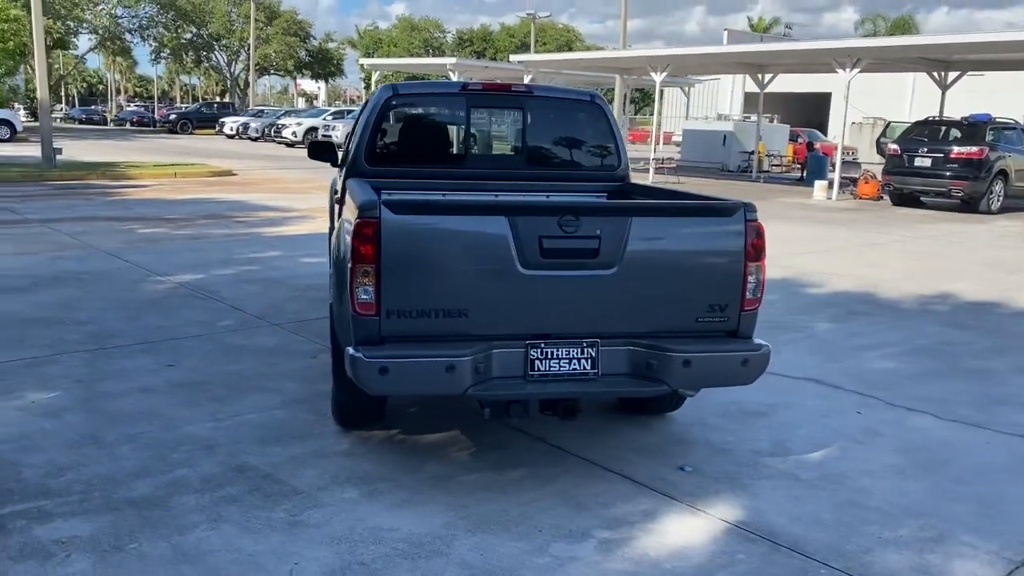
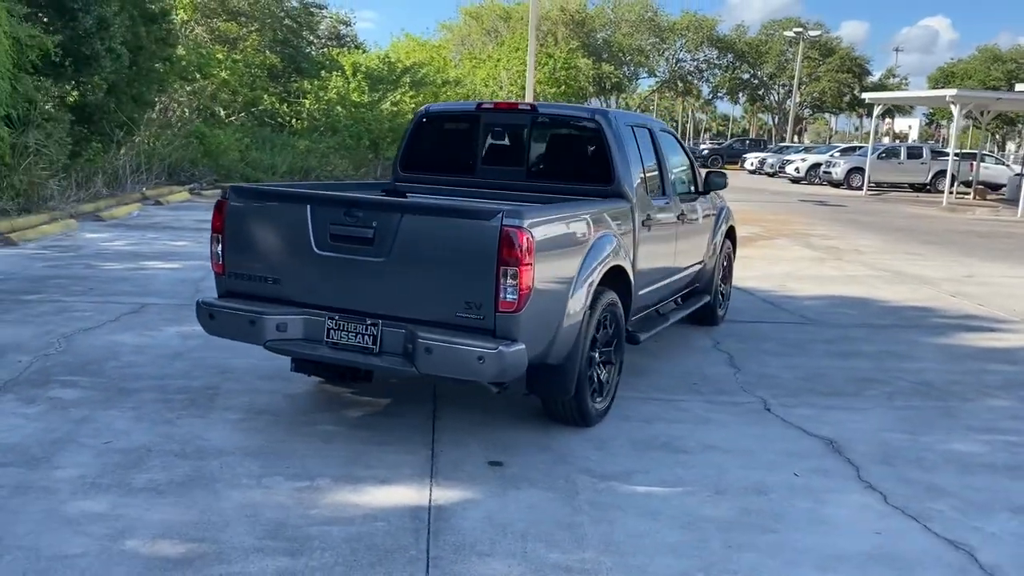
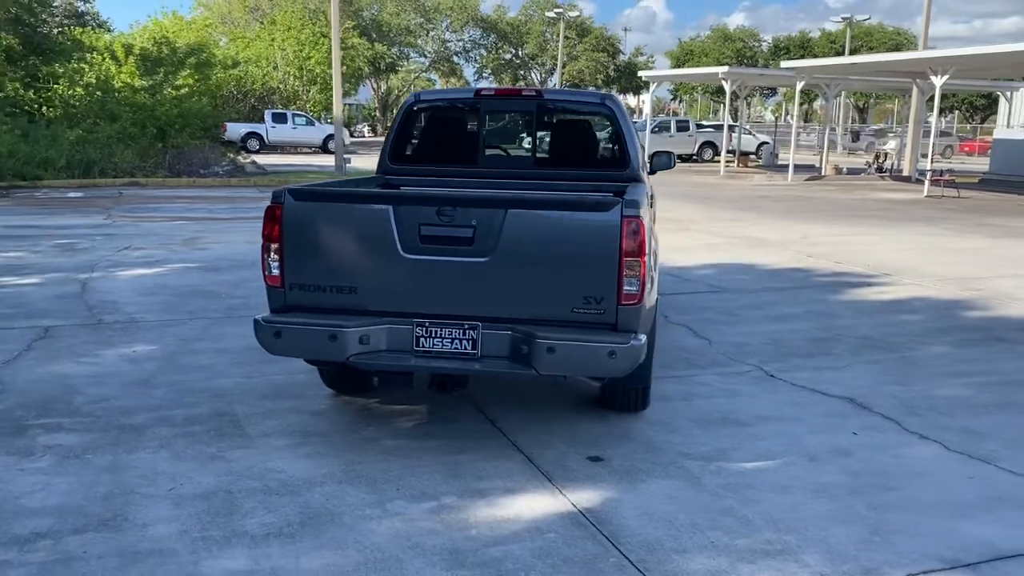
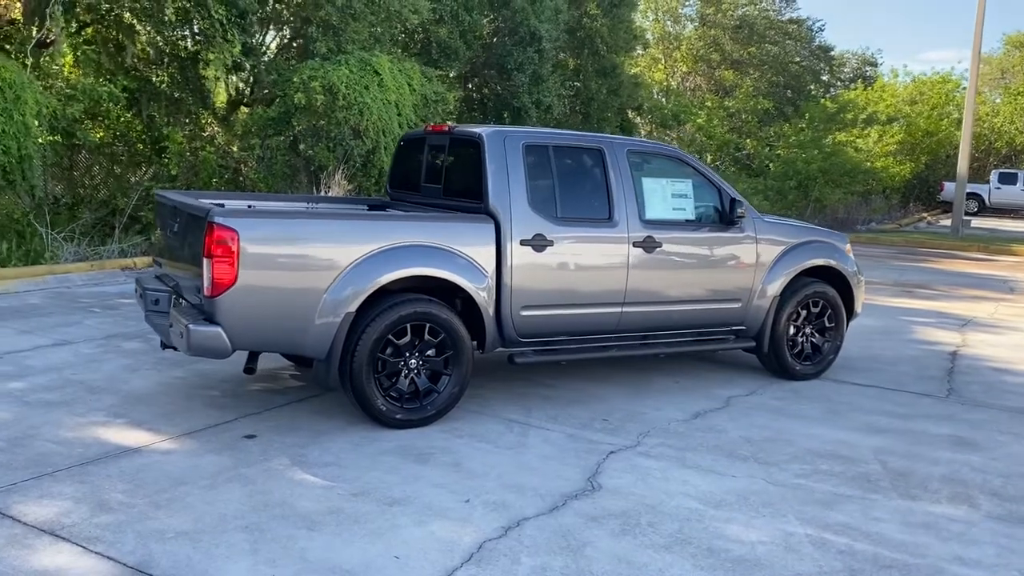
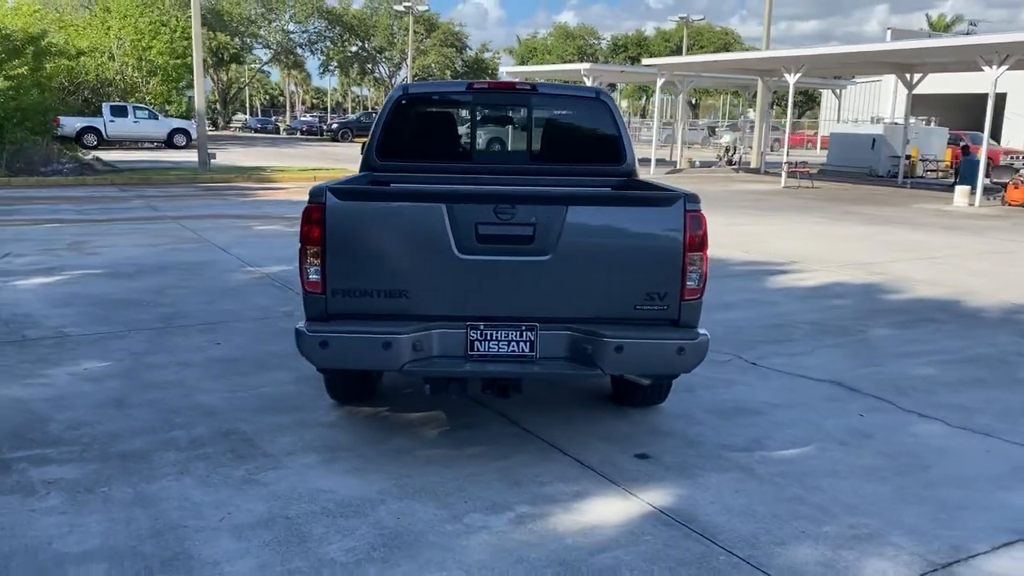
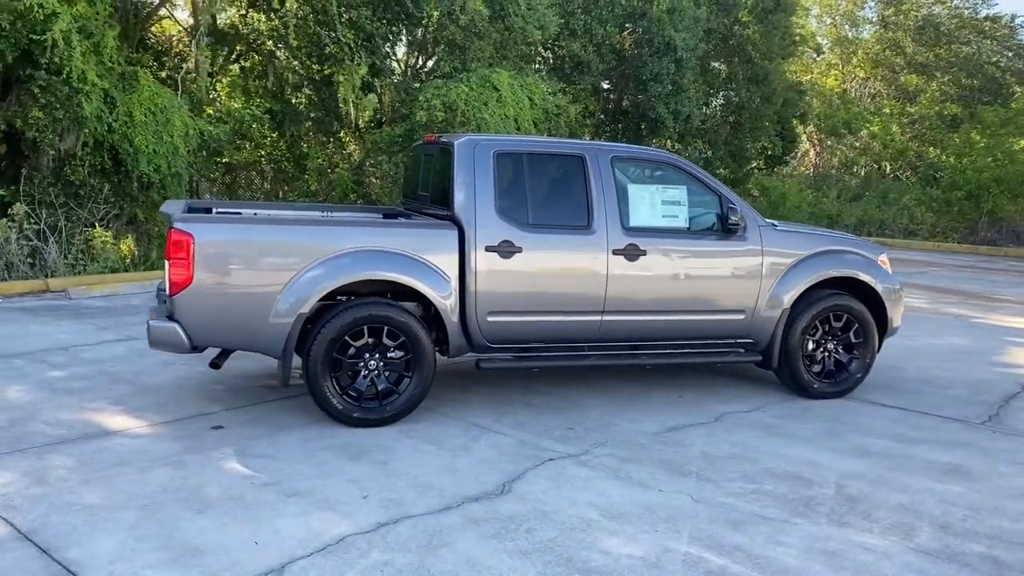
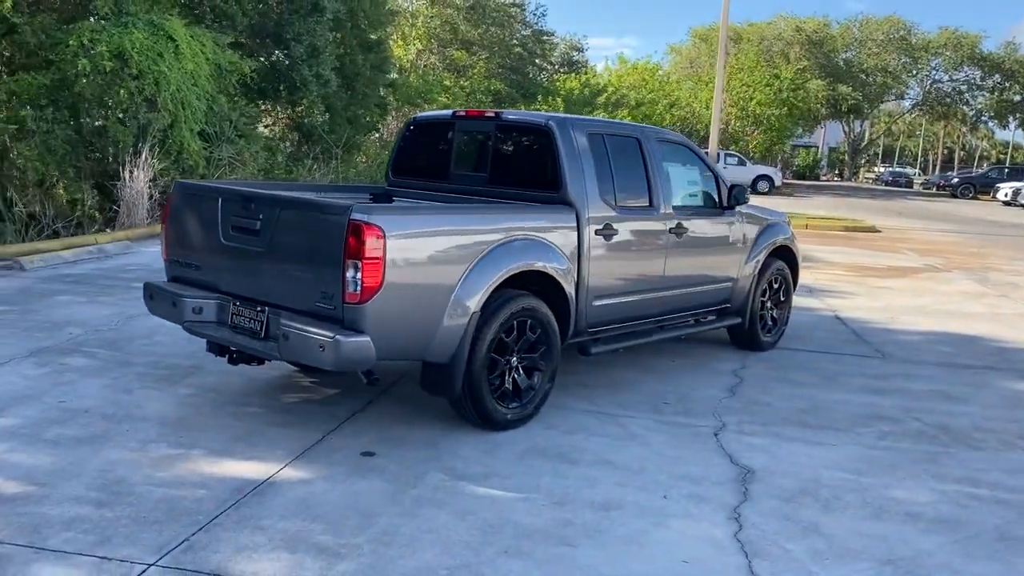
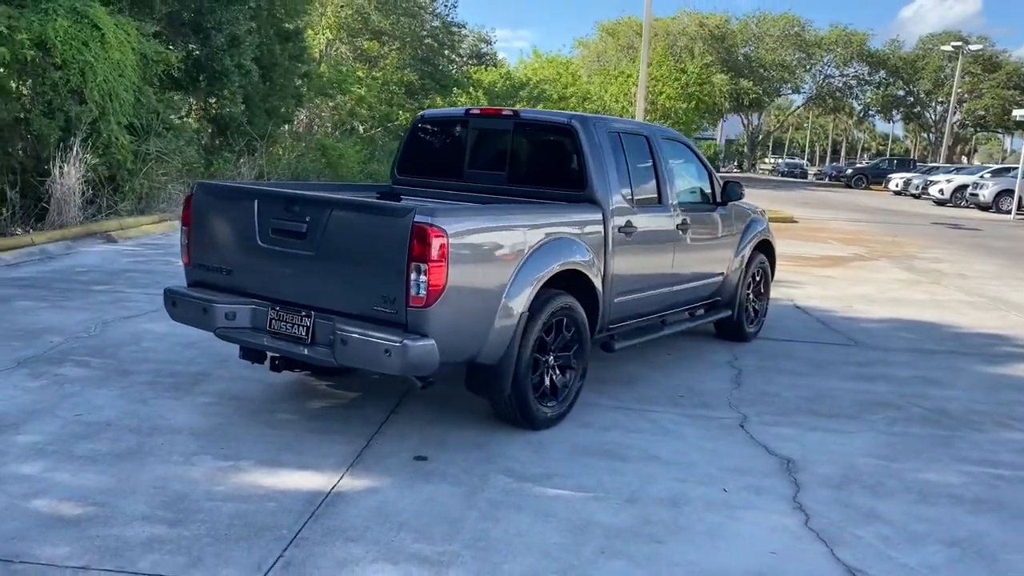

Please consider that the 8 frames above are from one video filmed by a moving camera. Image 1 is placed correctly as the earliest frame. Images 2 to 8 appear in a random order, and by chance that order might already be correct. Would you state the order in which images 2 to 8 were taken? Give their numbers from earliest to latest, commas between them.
5, 3, 2, 8, 7, 4, 6
